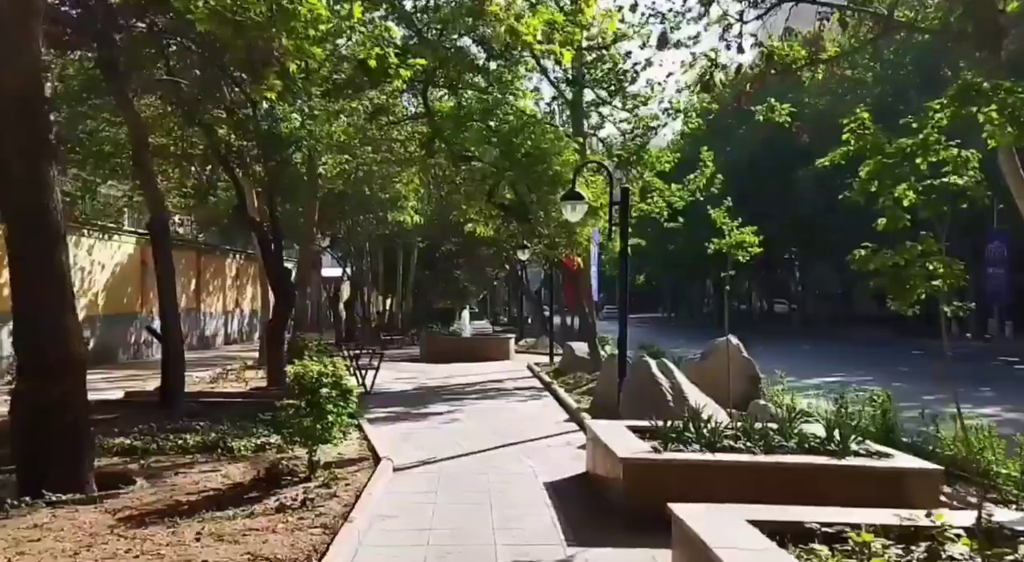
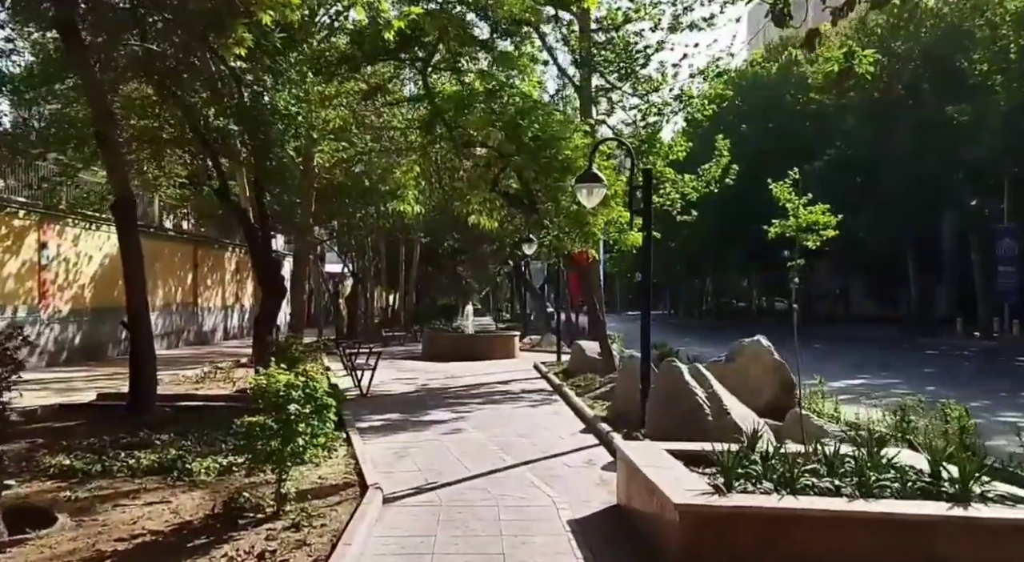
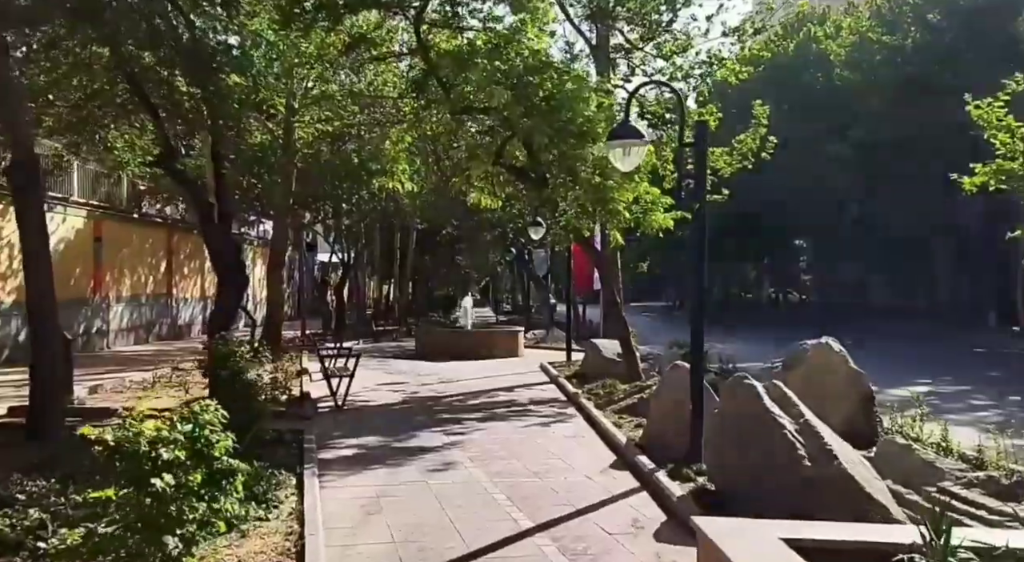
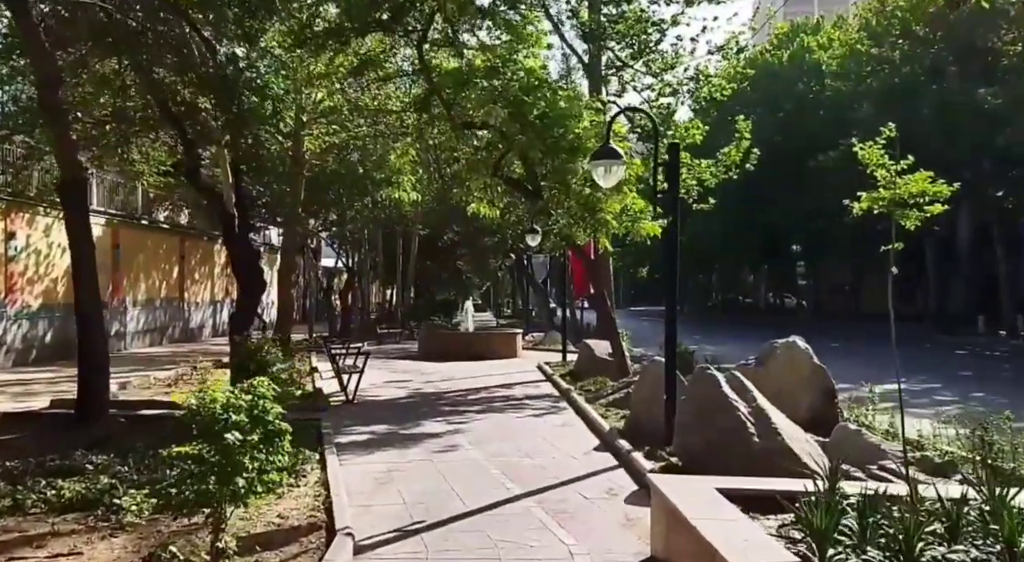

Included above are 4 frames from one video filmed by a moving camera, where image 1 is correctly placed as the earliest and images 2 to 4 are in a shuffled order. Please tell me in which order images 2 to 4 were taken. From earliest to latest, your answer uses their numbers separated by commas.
2, 4, 3
